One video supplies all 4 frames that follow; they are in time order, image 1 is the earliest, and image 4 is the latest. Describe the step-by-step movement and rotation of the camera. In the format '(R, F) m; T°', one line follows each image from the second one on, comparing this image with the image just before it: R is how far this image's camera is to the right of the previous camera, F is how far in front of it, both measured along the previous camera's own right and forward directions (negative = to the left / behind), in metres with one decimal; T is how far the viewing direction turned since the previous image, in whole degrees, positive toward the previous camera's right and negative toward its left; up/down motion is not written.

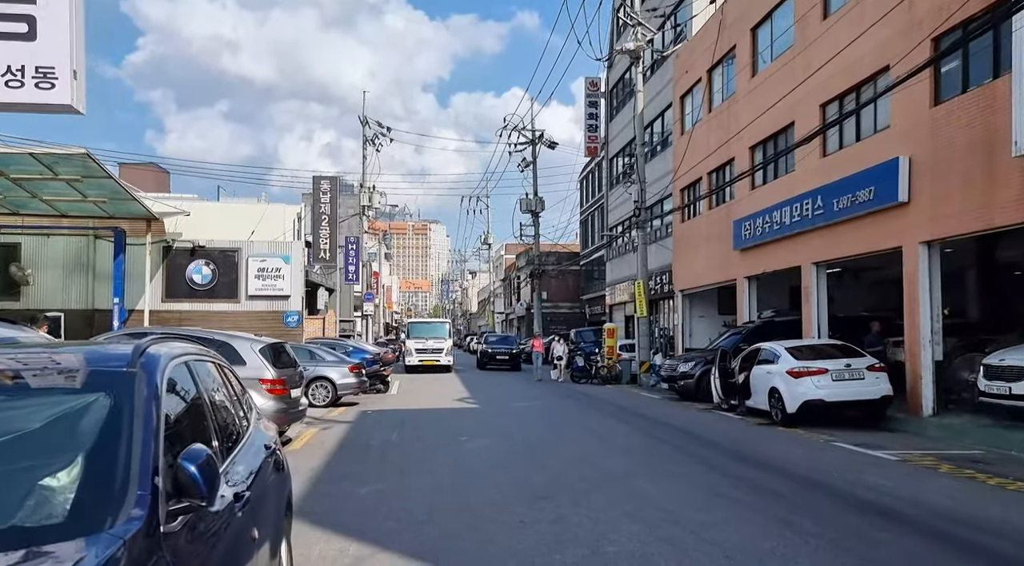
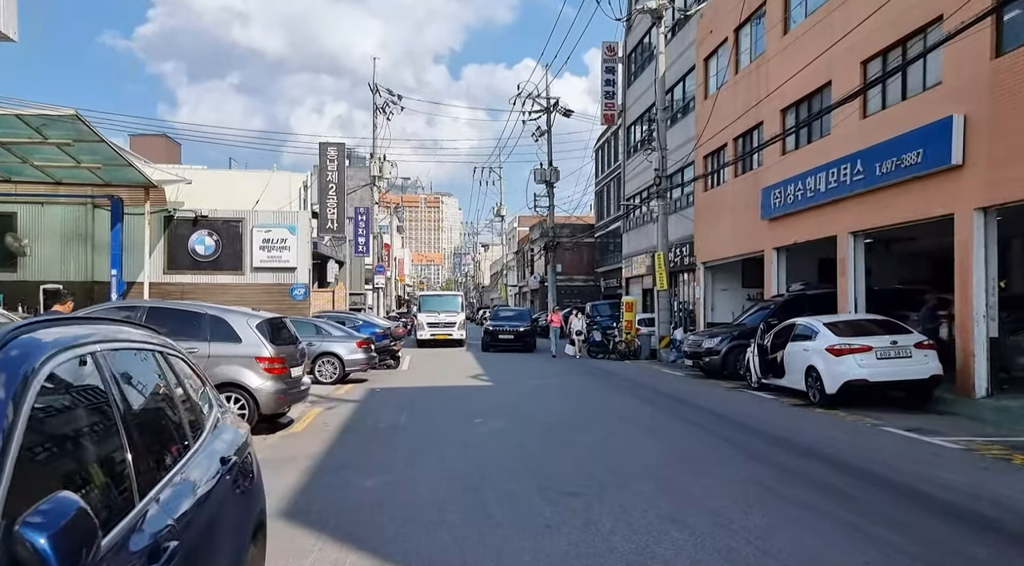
(-0.1, +1.0) m; -1°
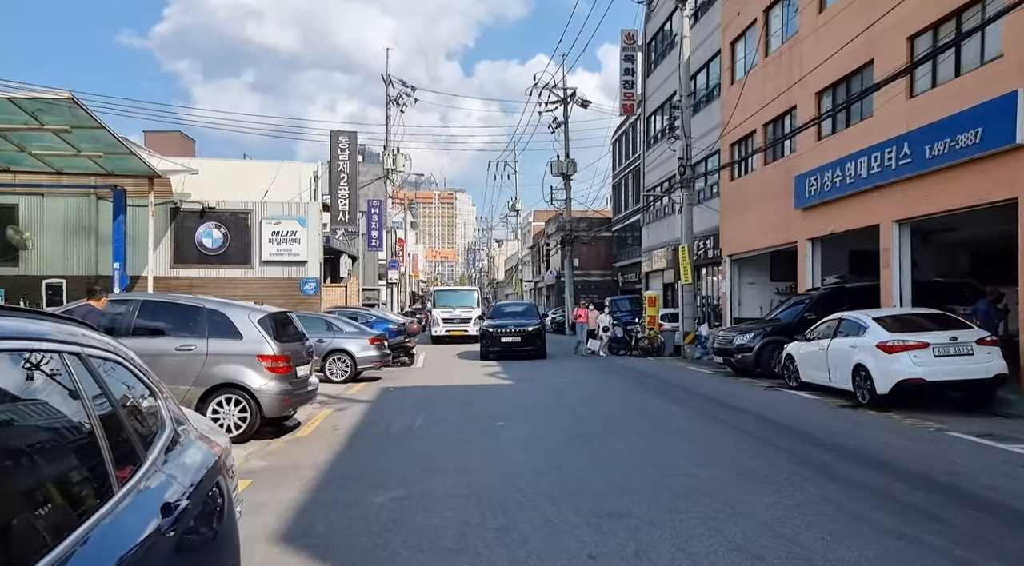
(-0.2, +1.0) m; -1°
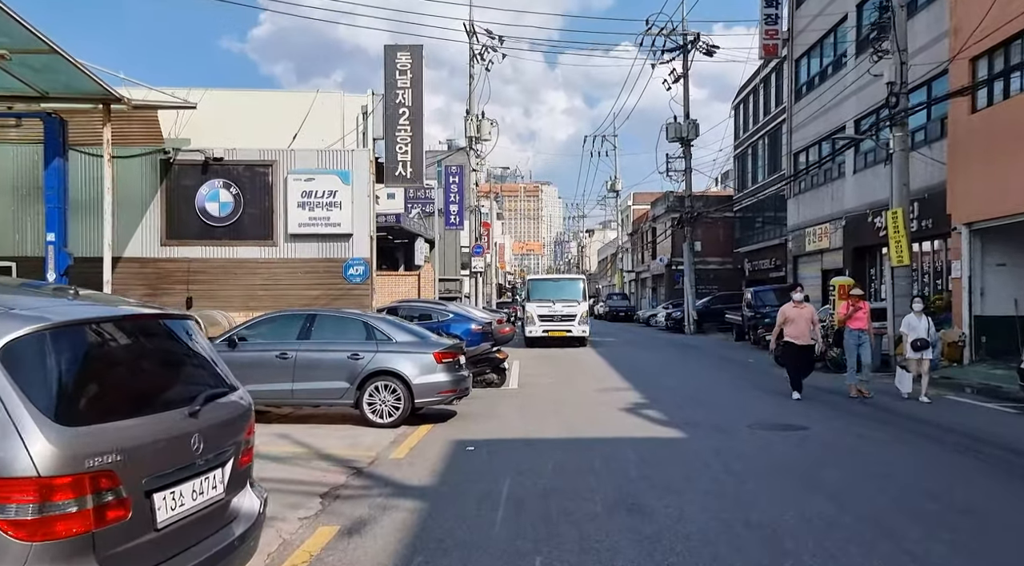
(-1.1, +7.0) m; -7°
